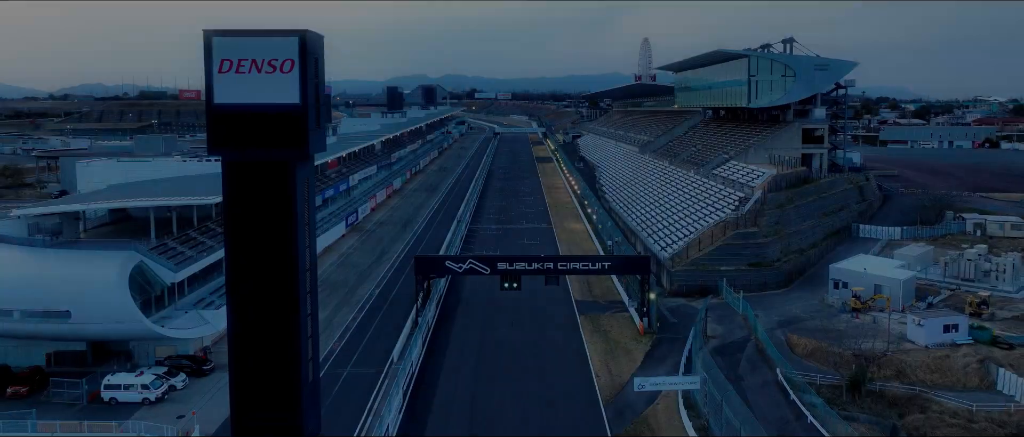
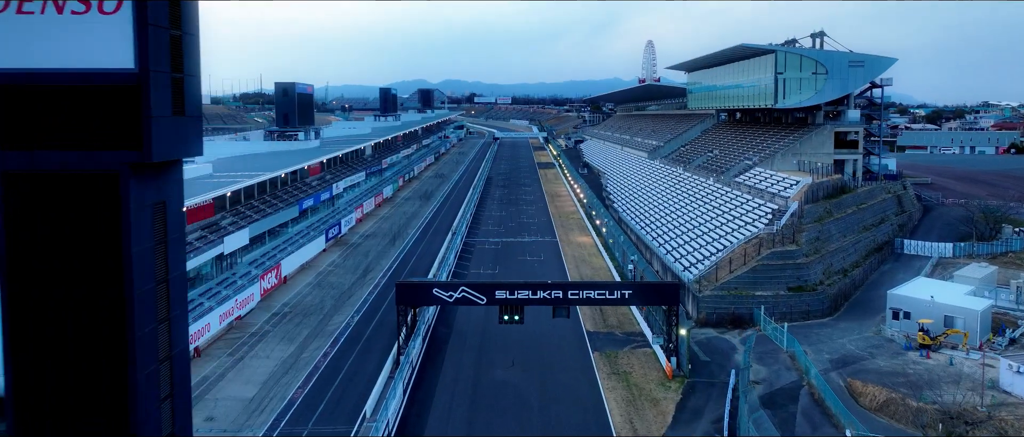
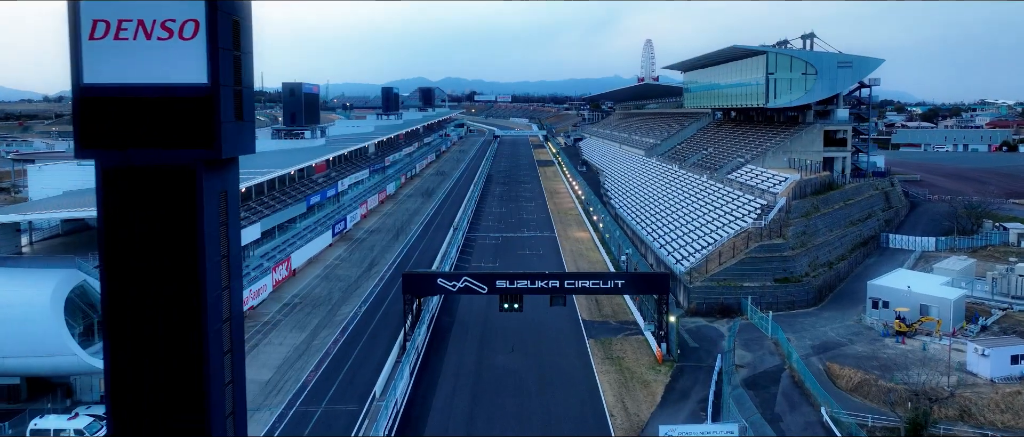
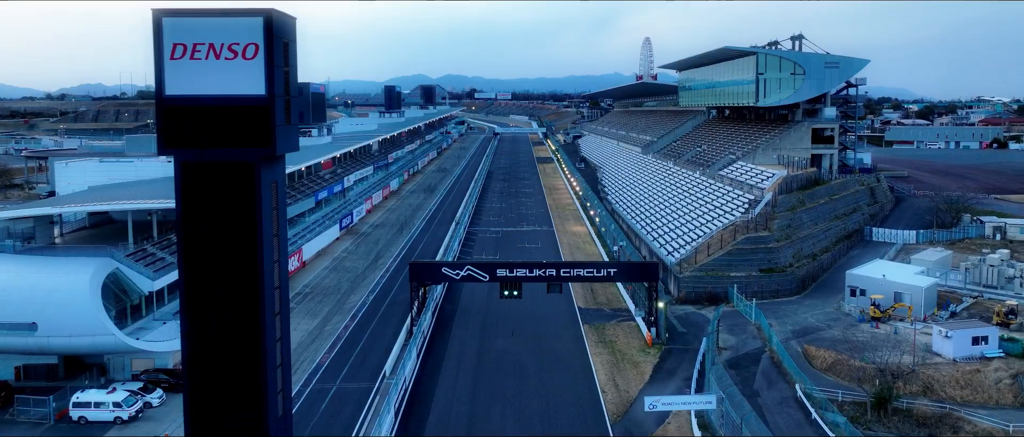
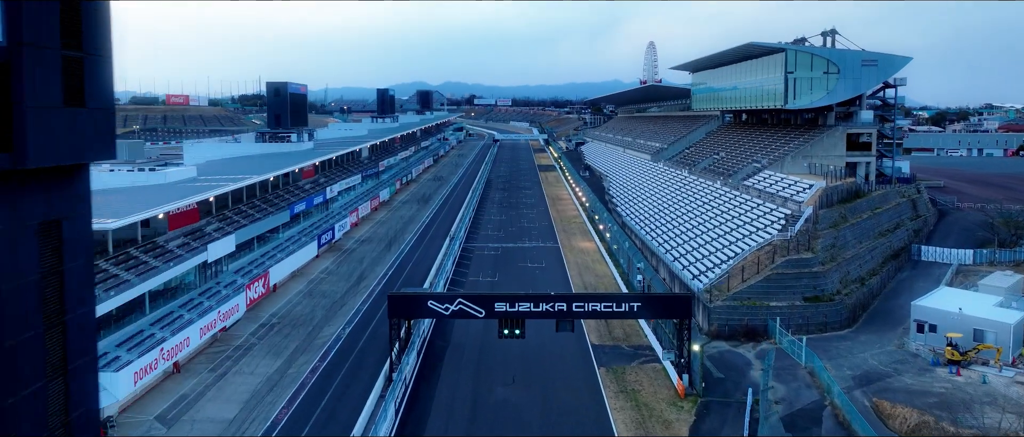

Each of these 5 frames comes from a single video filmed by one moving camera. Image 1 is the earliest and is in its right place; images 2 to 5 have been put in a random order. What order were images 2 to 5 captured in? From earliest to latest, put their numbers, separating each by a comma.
4, 3, 2, 5
